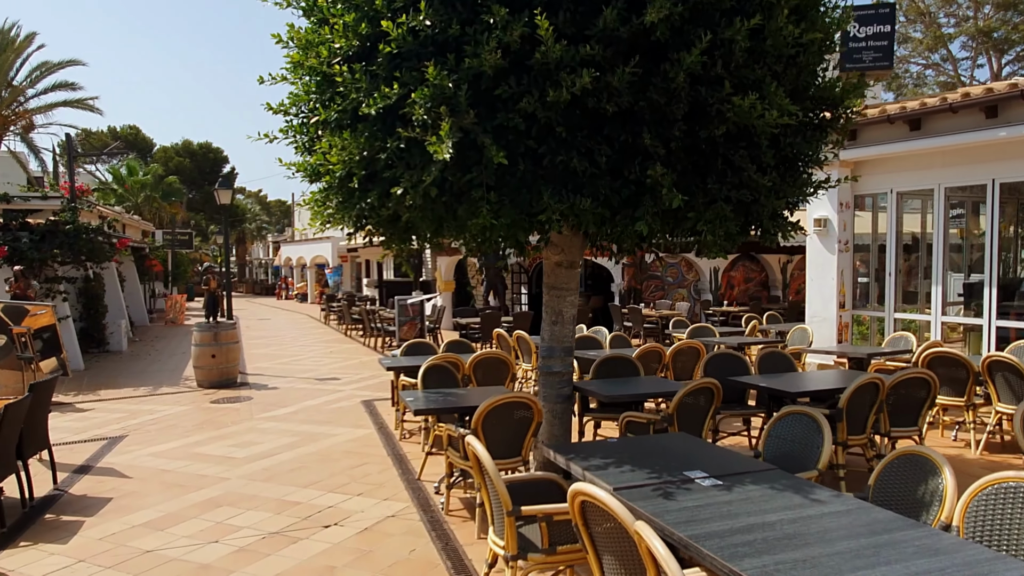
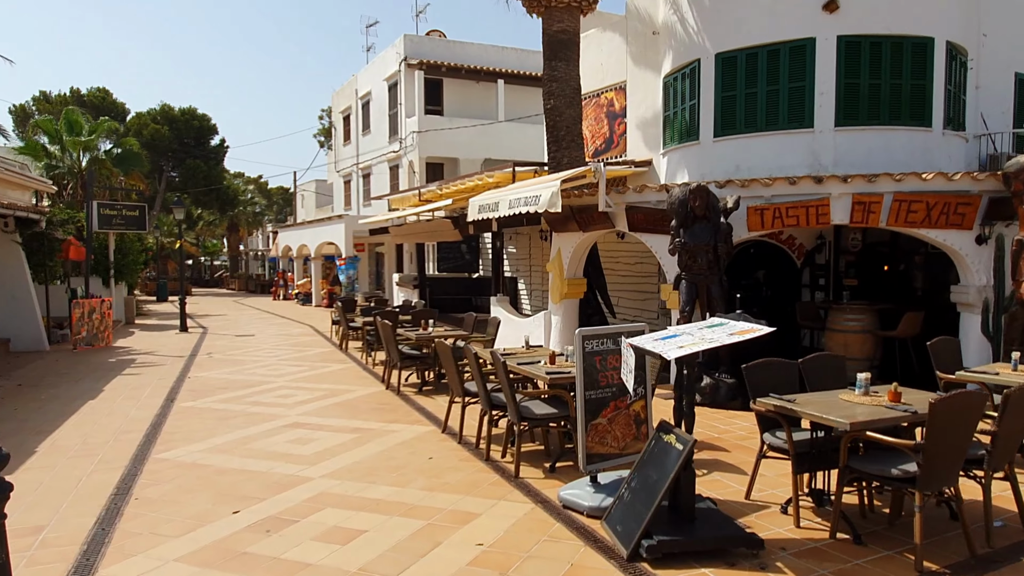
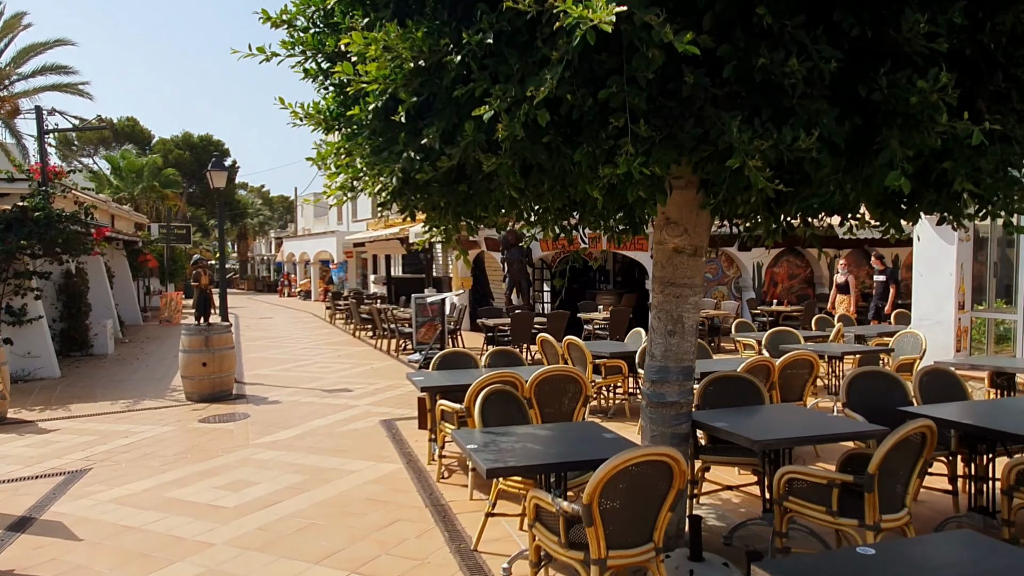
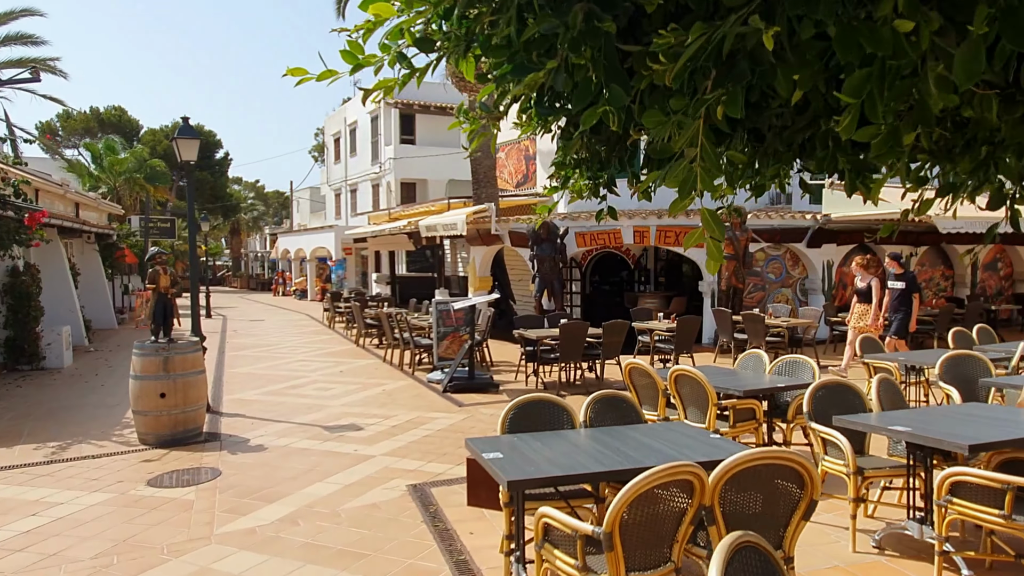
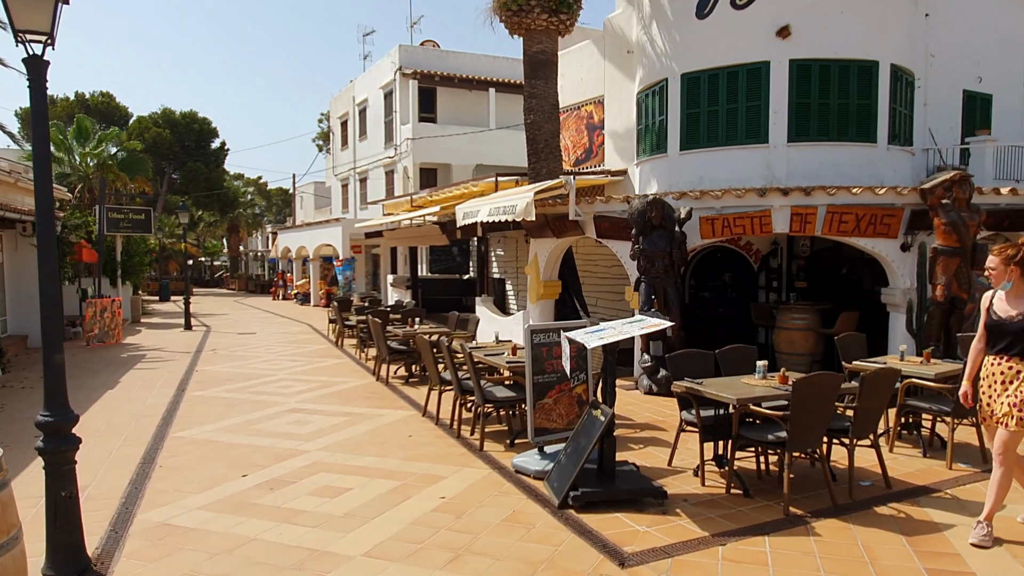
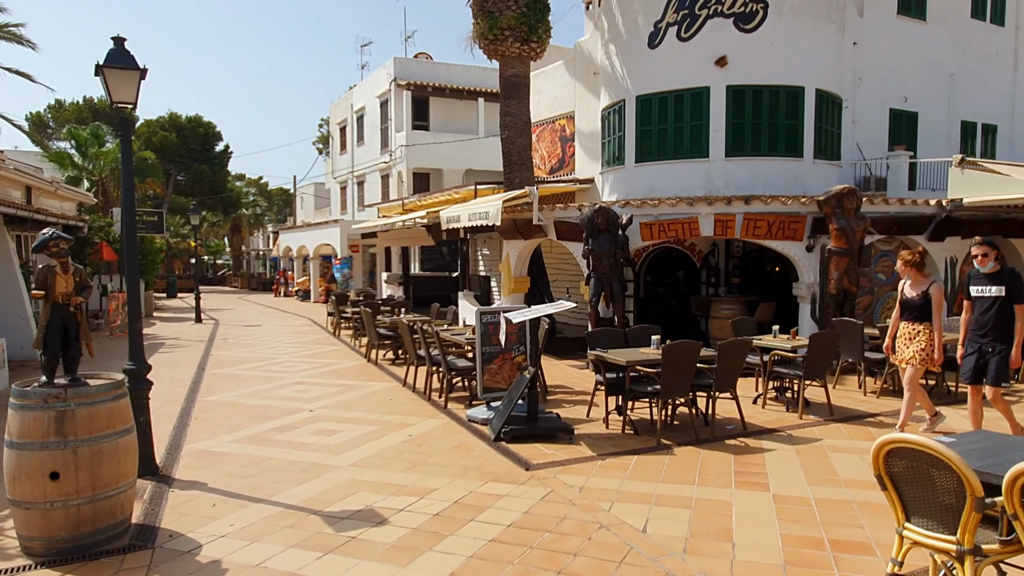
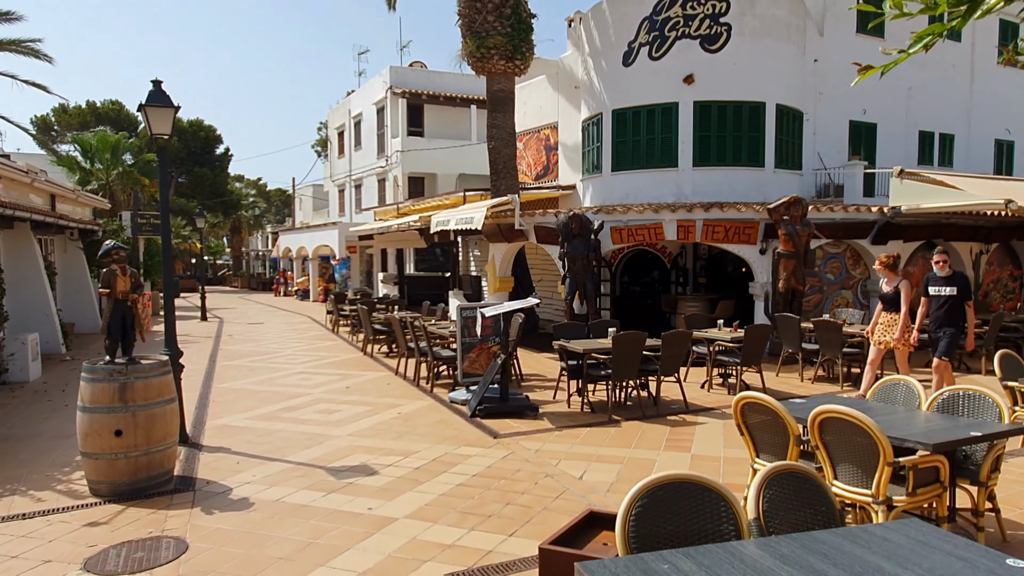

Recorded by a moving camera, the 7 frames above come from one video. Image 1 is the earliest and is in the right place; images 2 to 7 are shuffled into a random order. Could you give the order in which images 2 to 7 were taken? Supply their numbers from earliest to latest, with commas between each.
3, 4, 7, 6, 5, 2
